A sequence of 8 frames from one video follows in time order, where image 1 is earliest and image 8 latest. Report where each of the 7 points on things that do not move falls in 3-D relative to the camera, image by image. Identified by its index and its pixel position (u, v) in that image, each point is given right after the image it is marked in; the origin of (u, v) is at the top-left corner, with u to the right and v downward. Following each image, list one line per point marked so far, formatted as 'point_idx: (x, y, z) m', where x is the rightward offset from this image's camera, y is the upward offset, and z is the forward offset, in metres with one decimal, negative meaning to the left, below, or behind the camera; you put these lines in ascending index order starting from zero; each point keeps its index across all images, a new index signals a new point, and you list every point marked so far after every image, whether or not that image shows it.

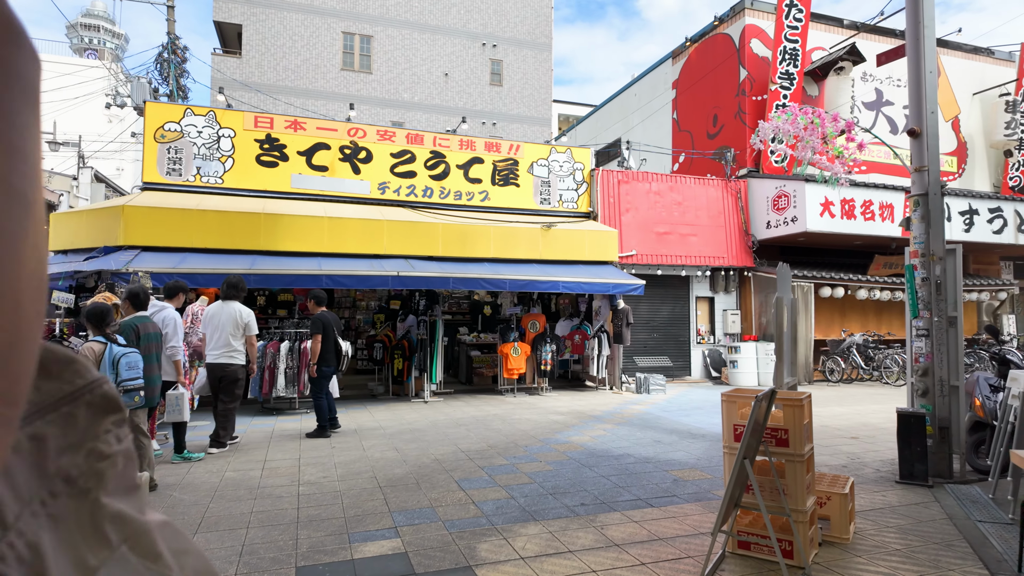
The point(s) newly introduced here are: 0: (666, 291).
0: (+3.7, -0.1, +14.3) m
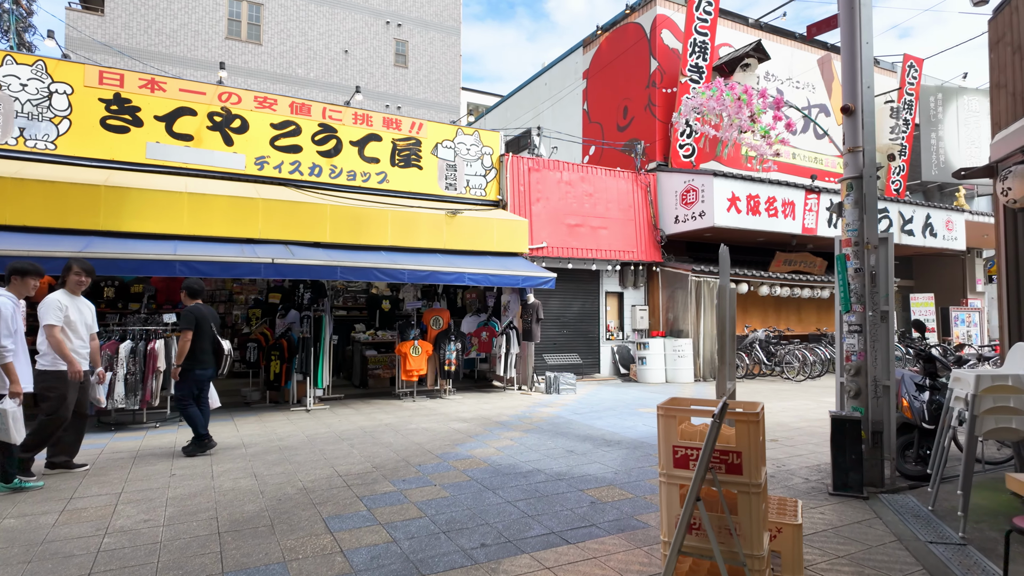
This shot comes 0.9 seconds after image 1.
0: (+1.5, +0.1, +13.7) m
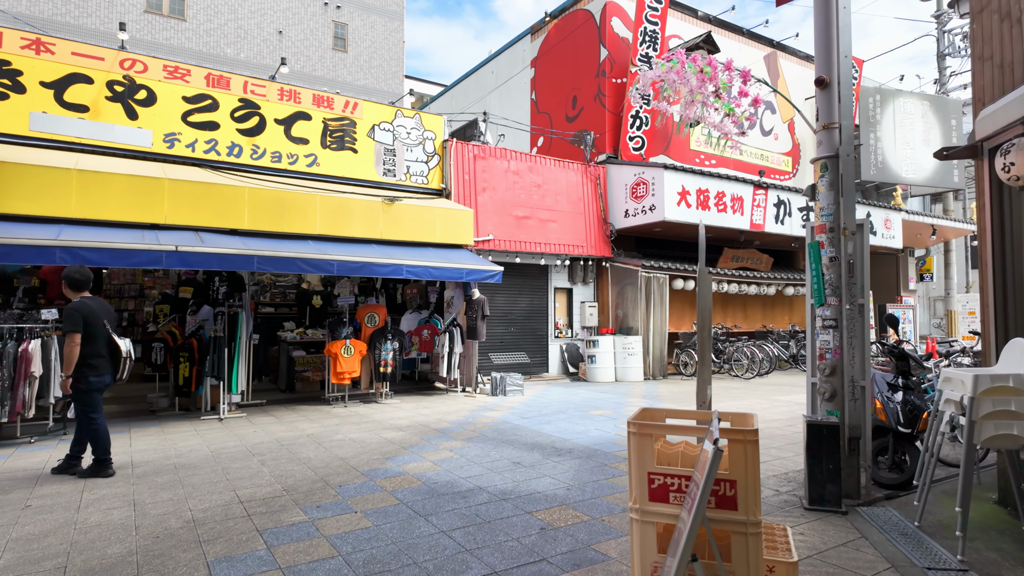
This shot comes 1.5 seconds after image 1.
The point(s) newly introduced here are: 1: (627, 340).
0: (+0.3, +0.2, +13.1) m
1: (+2.5, -1.1, +12.7) m
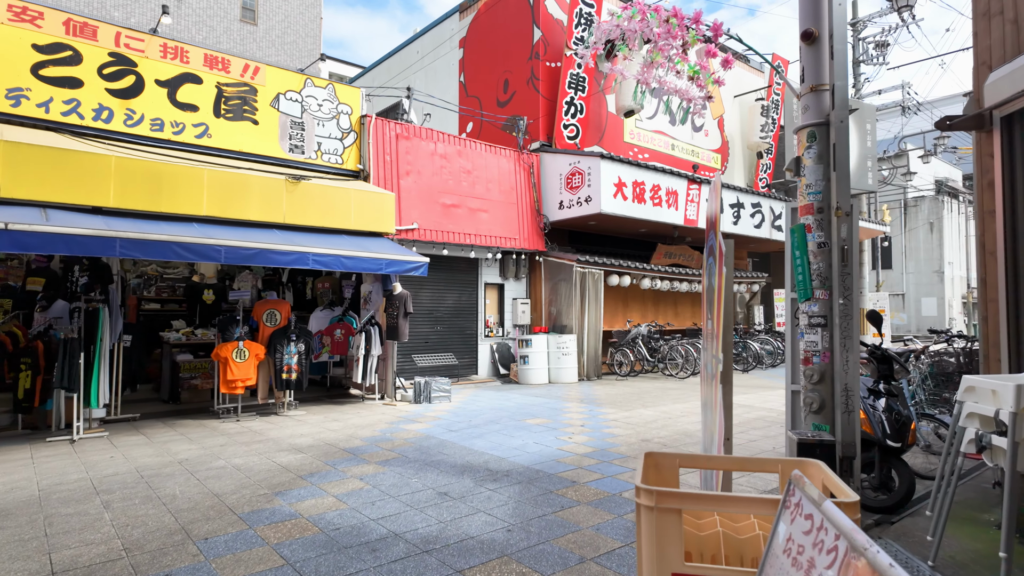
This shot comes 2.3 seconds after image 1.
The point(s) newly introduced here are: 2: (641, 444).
0: (-1.2, +0.3, +12.0) m
1: (+1.0, -1.0, +11.9) m
2: (+1.3, -1.6, +6.1) m
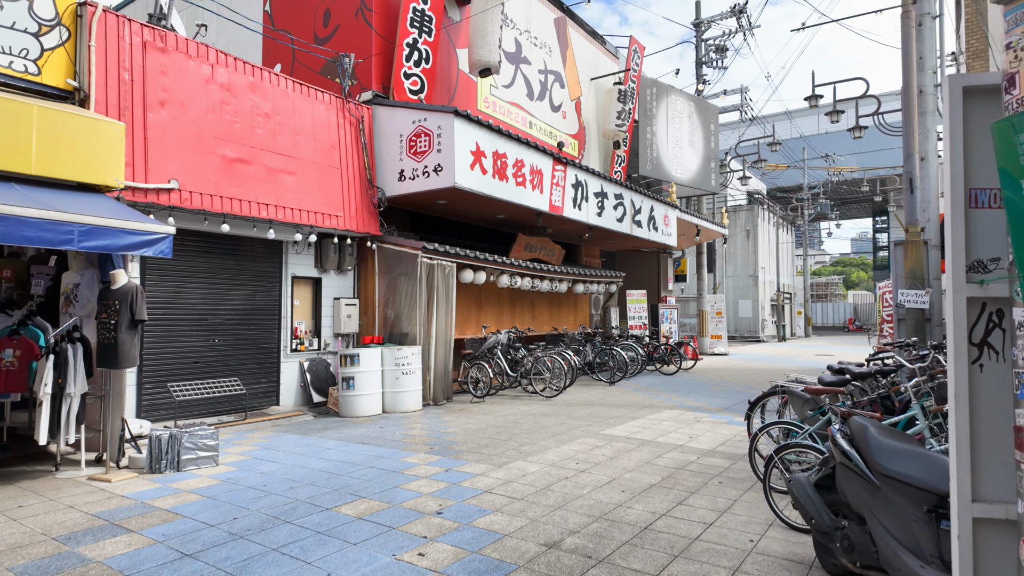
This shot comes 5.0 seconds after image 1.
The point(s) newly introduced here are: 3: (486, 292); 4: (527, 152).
0: (-3.9, +0.3, +8.4) m
1: (-1.7, -1.0, +8.9) m
2: (+0.2, -1.5, +3.4) m
3: (-0.5, -0.1, +12.1) m
4: (+0.3, +2.5, +10.9) m
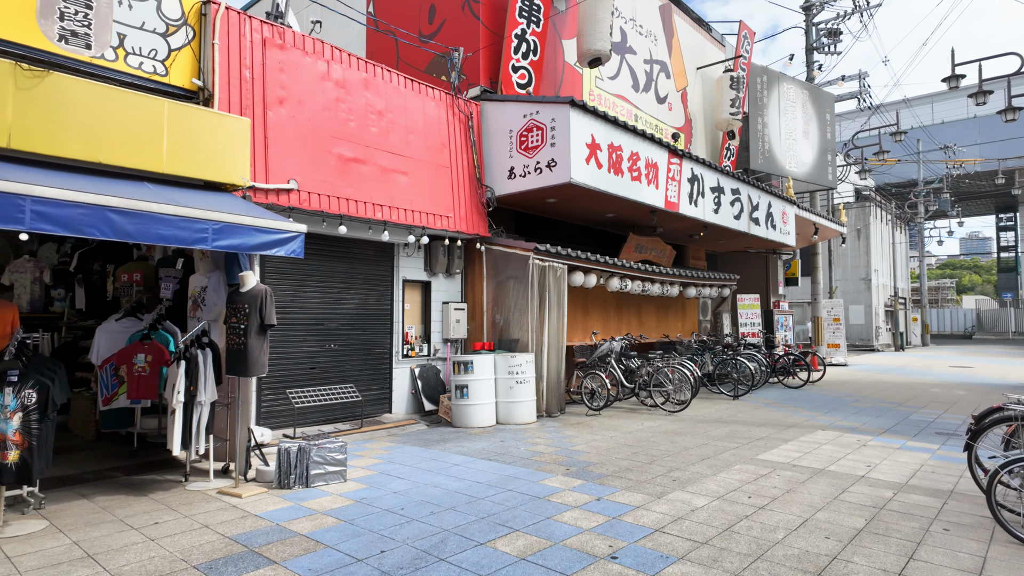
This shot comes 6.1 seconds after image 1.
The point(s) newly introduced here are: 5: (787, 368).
0: (-2.2, +0.3, +8.1) m
1: (0.0, -1.0, +8.3) m
2: (+1.2, -1.5, +2.7) m
3: (+1.6, -0.2, +11.4) m
4: (+2.2, +2.4, +10.1) m
5: (+5.9, -1.7, +12.6) m
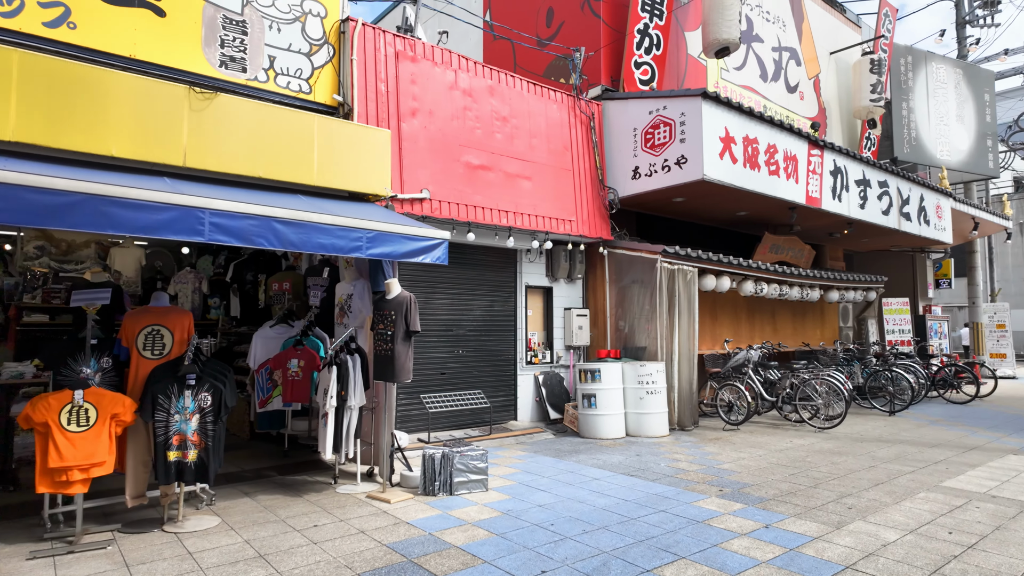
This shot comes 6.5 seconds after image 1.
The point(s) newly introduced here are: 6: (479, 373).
0: (-0.5, +0.2, +8.1) m
1: (+1.8, -1.1, +7.9) m
2: (+2.0, -1.6, +2.1) m
3: (+3.8, -0.2, +10.7) m
4: (+4.2, +2.4, +9.3) m
5: (+8.3, -1.8, +11.2) m
6: (-0.5, -1.1, +8.0) m
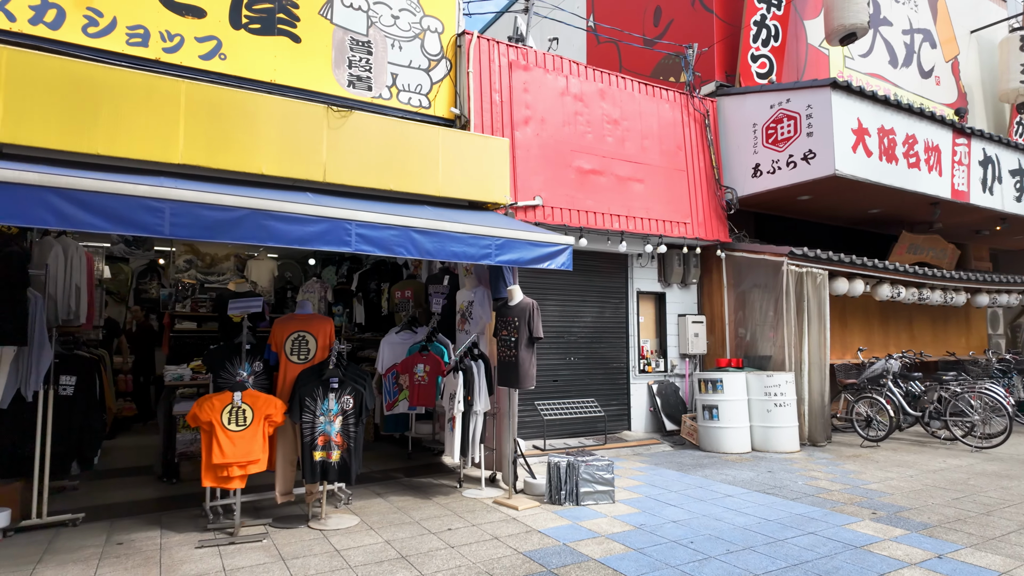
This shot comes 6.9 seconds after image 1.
0: (+1.1, +0.1, +8.0) m
1: (+3.2, -1.2, +7.5) m
2: (+2.6, -1.5, +1.7) m
3: (+5.7, -0.3, +9.9) m
4: (+5.8, +2.3, +8.5) m
5: (+10.2, -1.8, +9.7) m
6: (+1.1, -1.2, +7.9) m
